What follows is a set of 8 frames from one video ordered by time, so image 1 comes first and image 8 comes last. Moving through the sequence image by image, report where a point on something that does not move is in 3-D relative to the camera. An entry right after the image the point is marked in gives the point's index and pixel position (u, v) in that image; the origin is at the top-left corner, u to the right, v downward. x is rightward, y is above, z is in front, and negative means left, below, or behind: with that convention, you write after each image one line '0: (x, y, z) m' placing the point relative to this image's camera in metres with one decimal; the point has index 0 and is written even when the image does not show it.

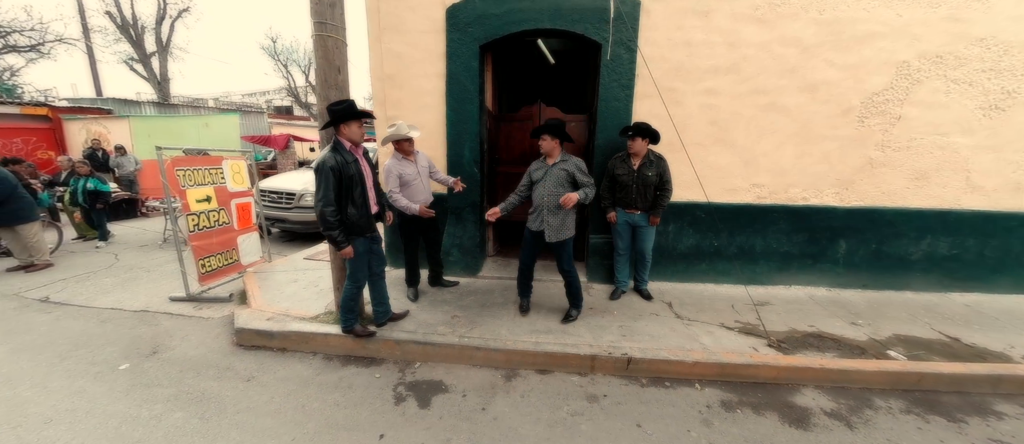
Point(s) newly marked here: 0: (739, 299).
0: (+2.3, -0.8, +3.7) m
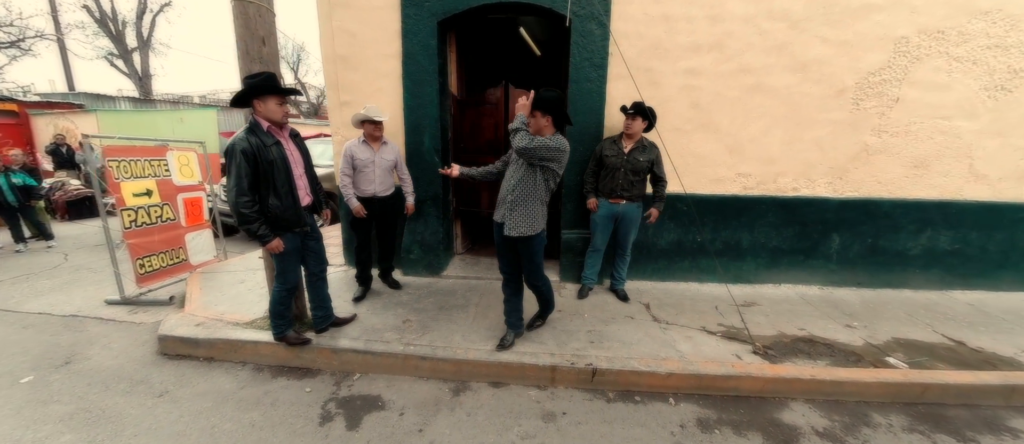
0: (+2.0, -0.7, +3.3) m
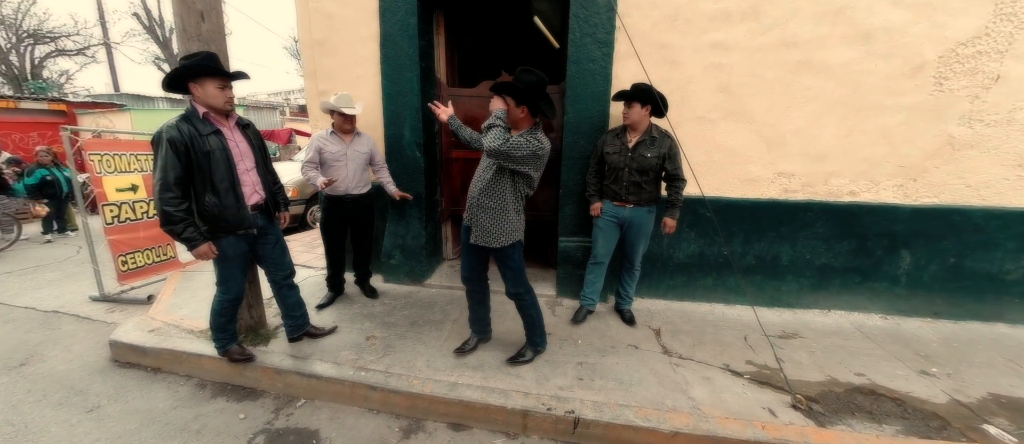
0: (+1.8, -0.8, +2.7) m
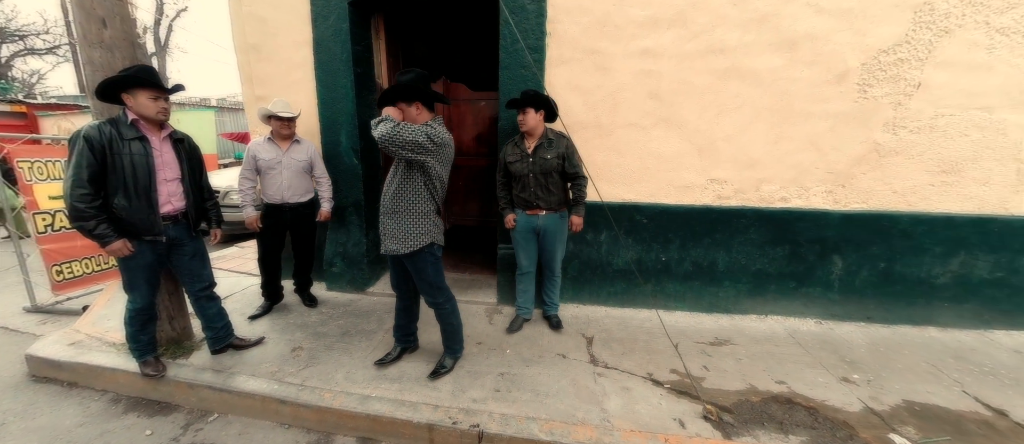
0: (+1.3, -0.8, +2.7) m
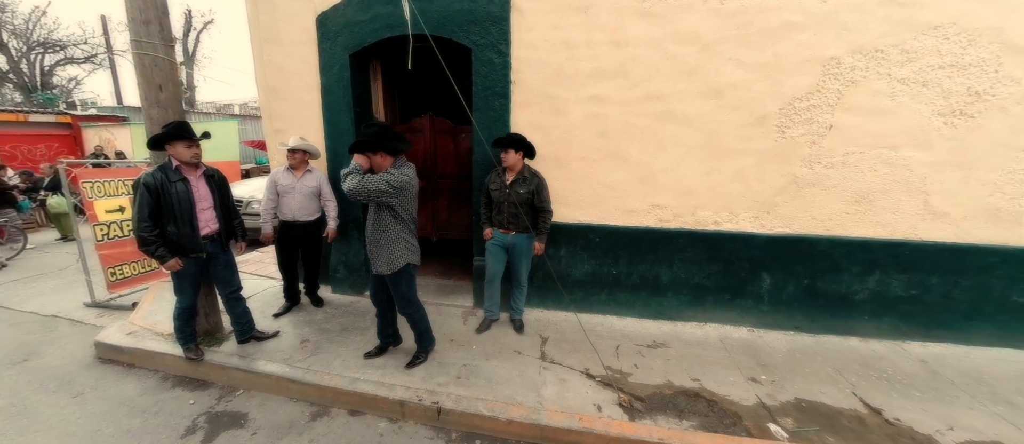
0: (+1.1, -1.0, +3.2) m
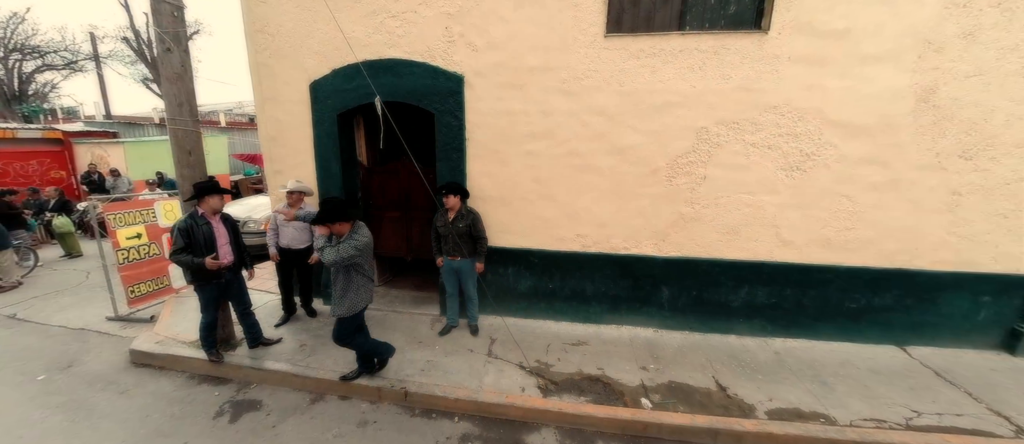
0: (+0.6, -1.3, +4.1) m
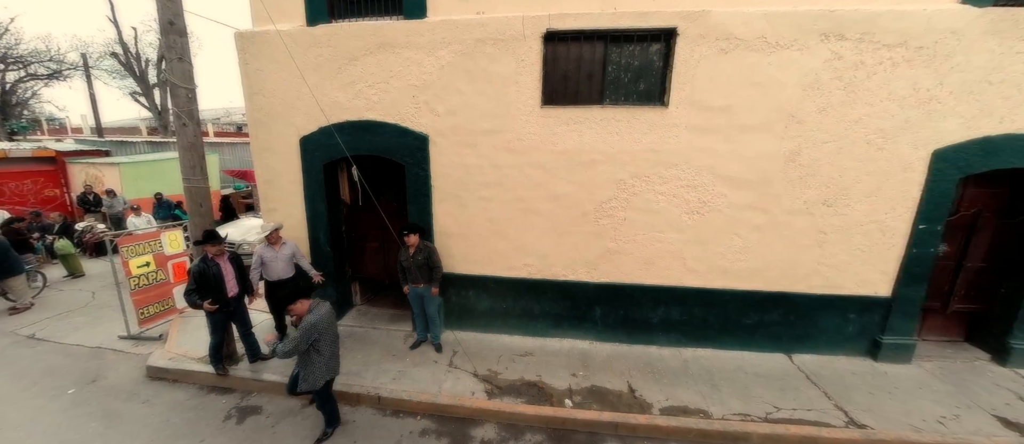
0: (0.0, -1.8, +4.9) m
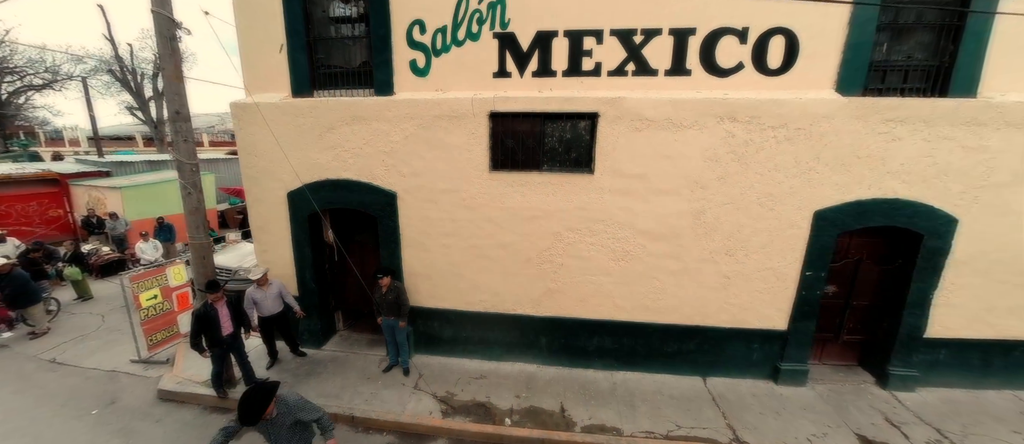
0: (-0.7, -2.4, +5.8) m
